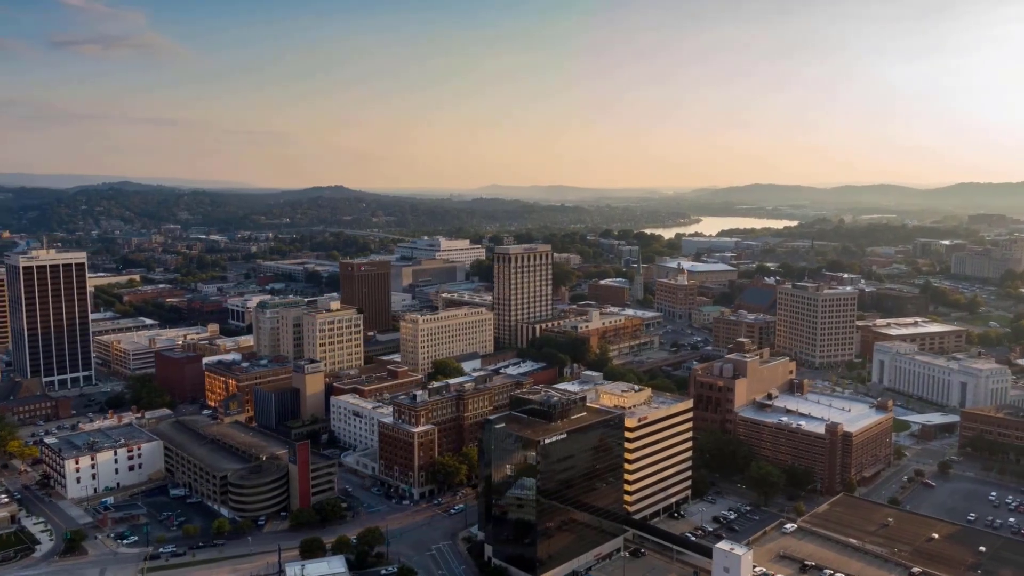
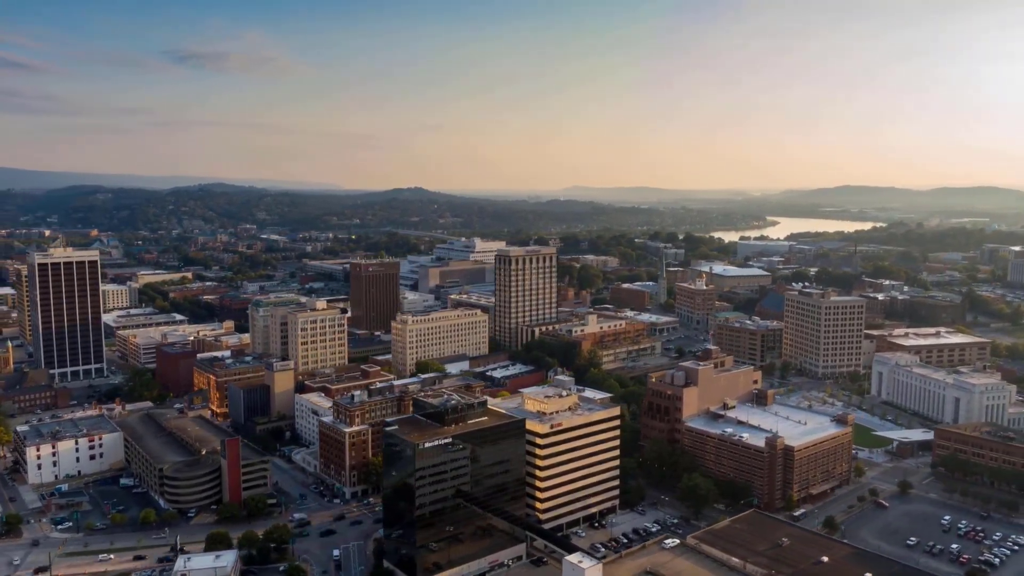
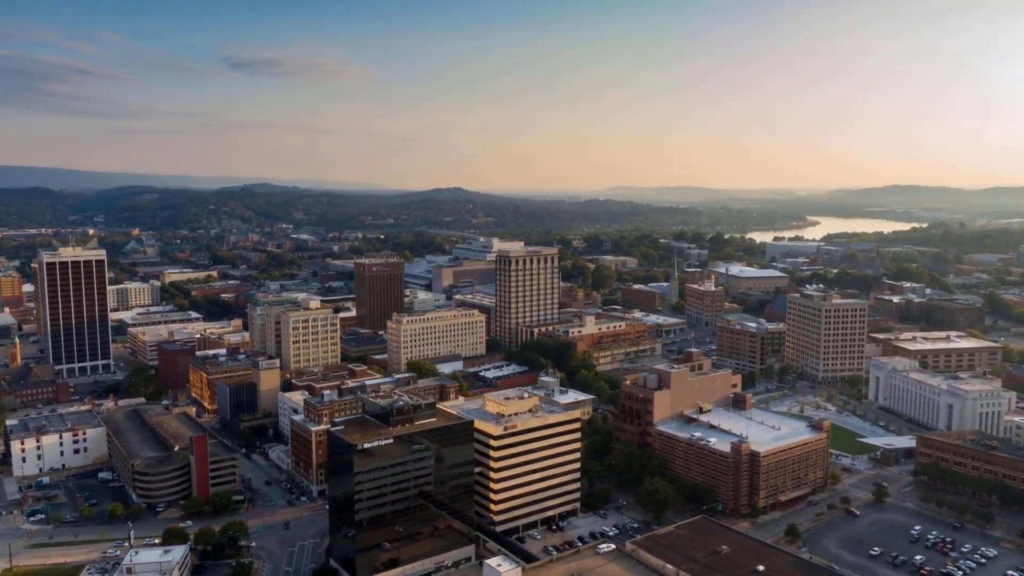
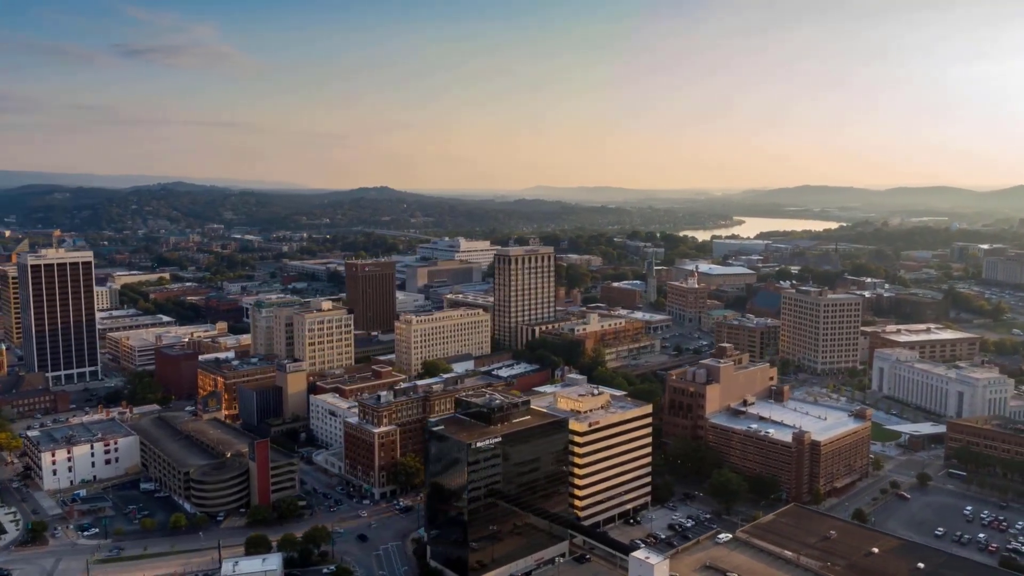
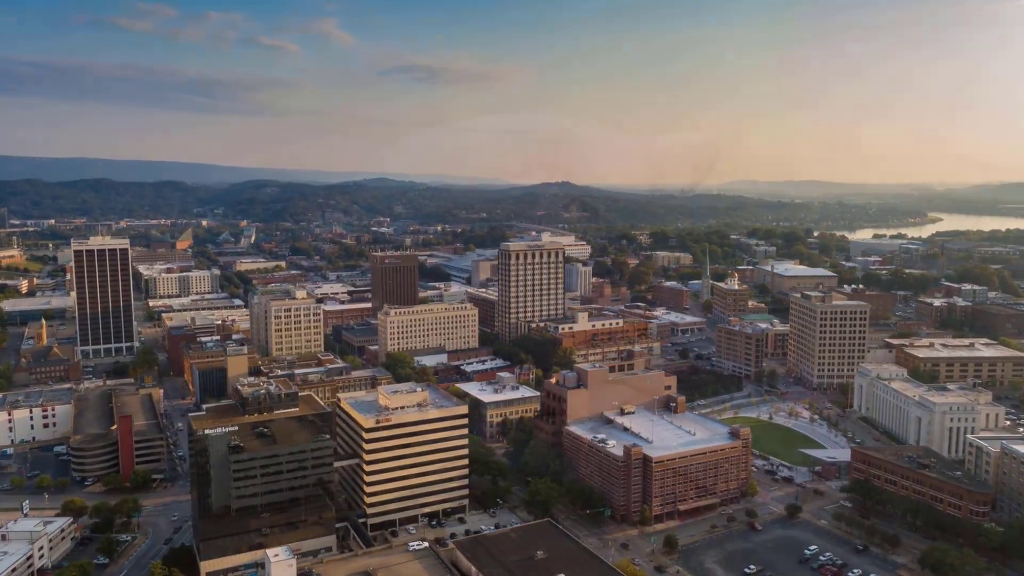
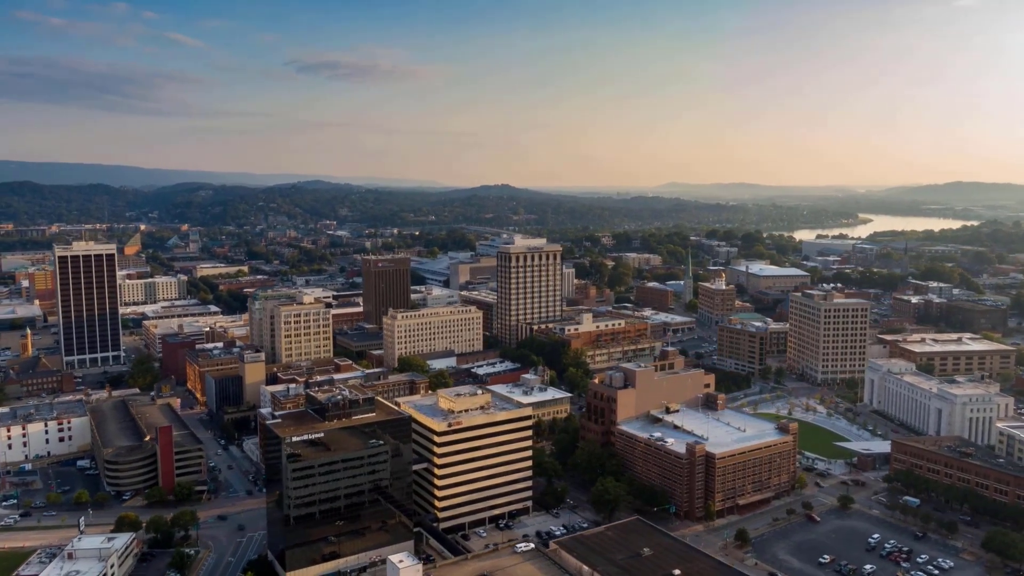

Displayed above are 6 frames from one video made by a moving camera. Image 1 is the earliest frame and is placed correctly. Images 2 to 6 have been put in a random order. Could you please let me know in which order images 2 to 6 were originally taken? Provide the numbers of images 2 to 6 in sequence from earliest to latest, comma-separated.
4, 2, 3, 6, 5
